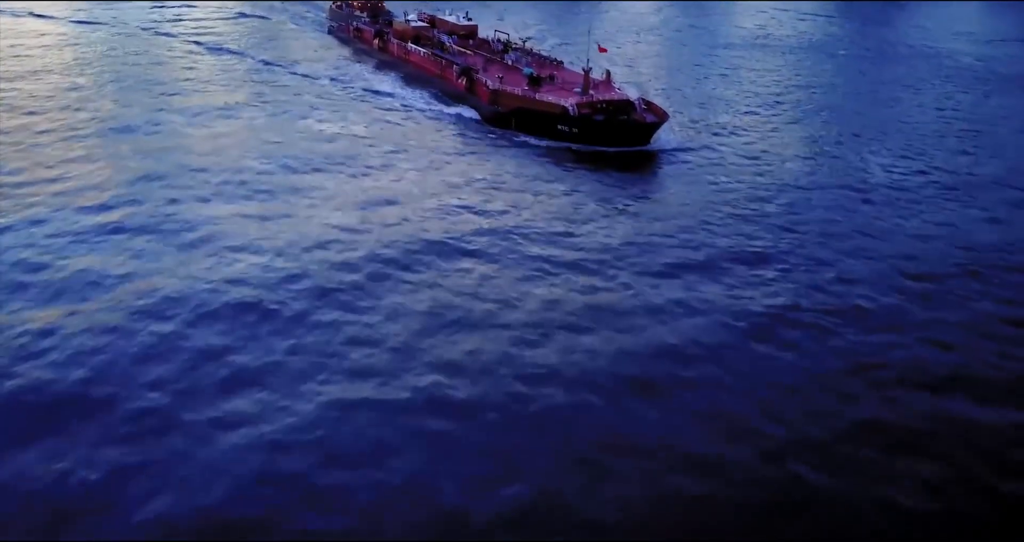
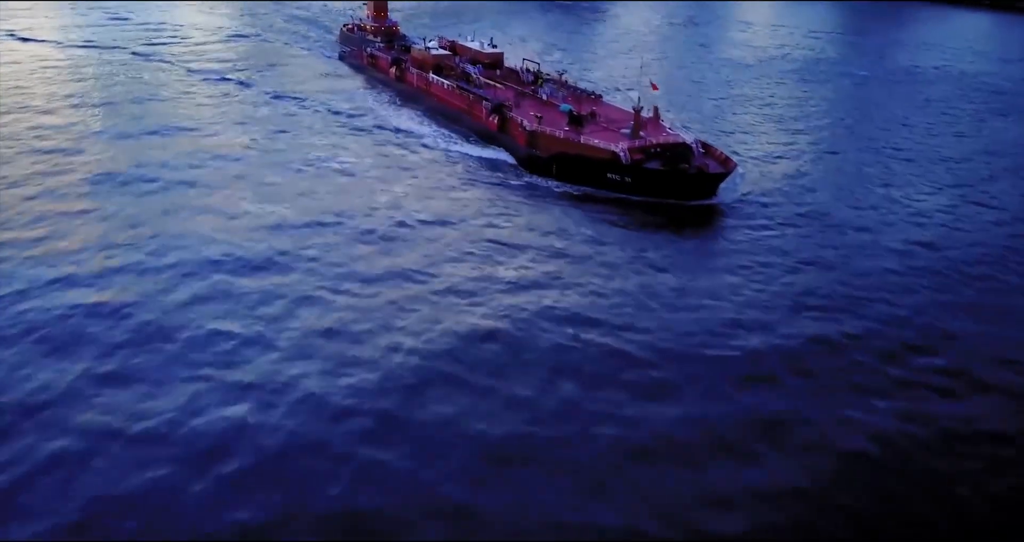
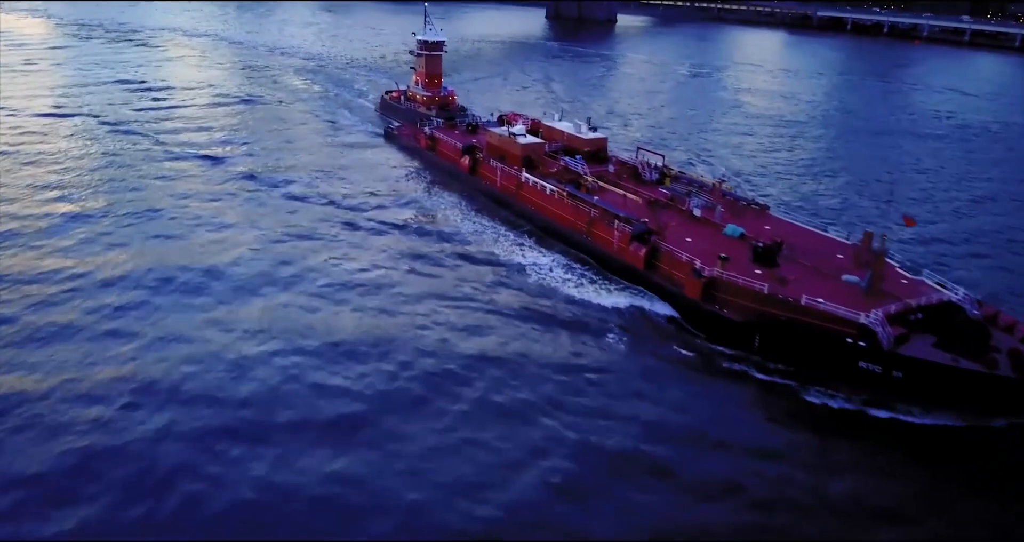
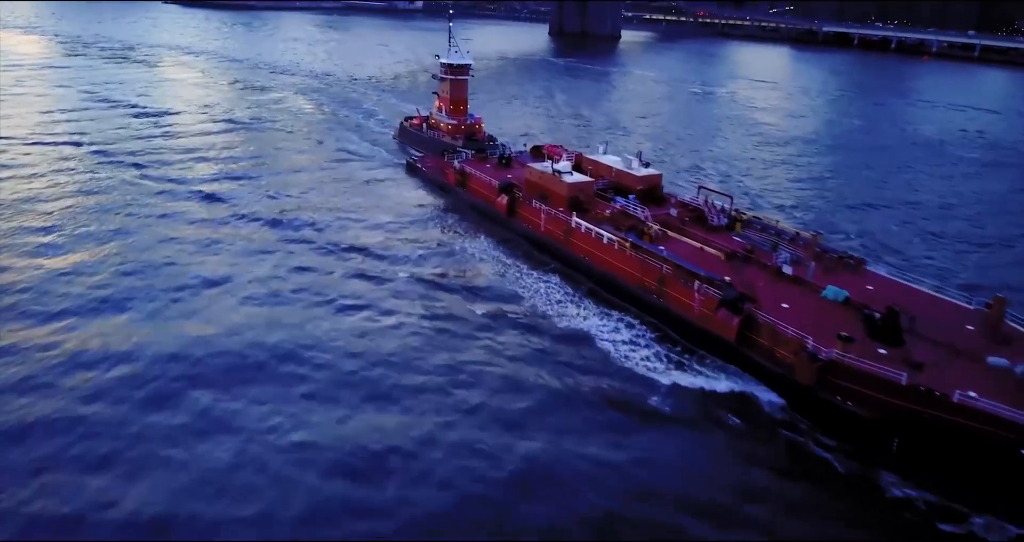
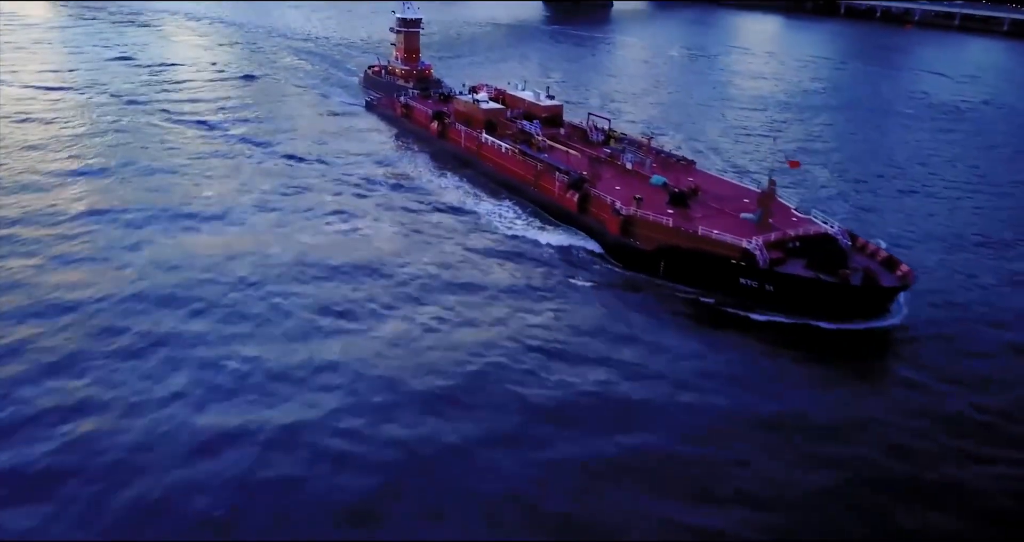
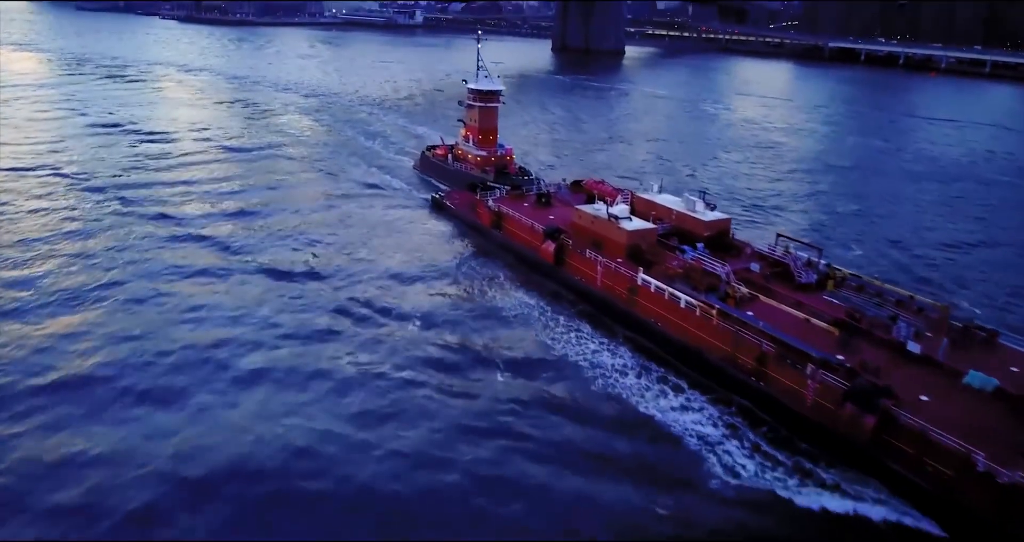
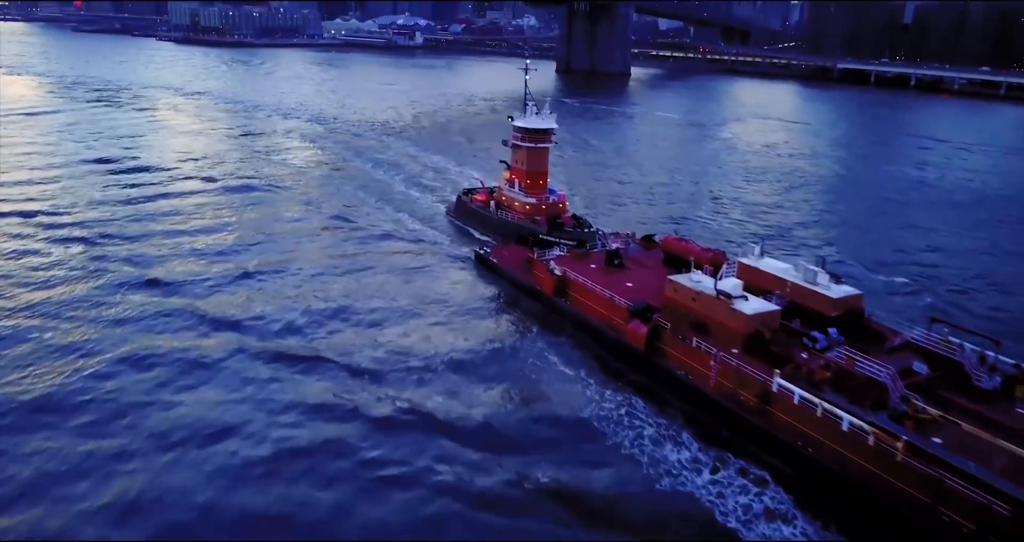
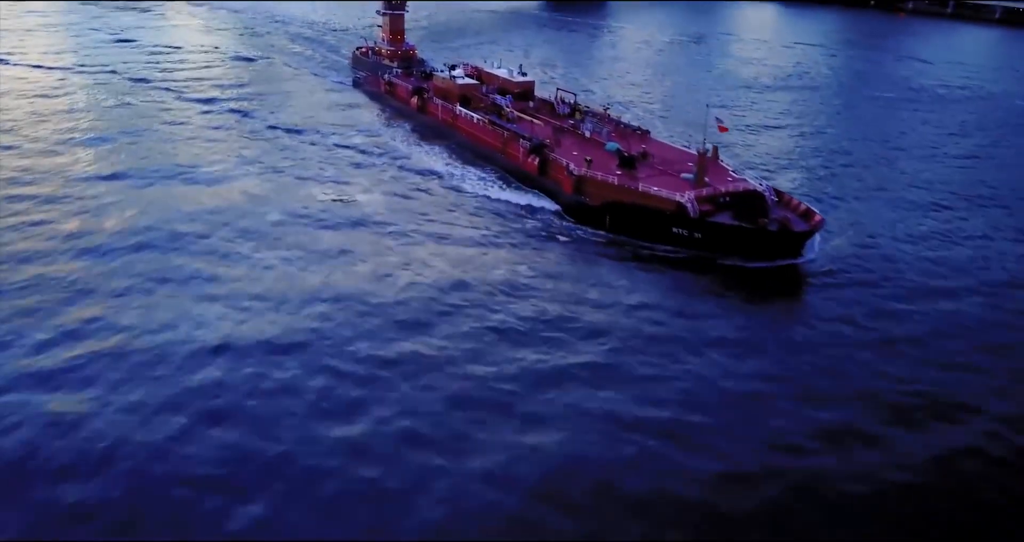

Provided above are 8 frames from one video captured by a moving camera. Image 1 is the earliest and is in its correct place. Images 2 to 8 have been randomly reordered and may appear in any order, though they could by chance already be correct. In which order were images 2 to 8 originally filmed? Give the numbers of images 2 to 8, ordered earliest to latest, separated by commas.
2, 8, 5, 3, 4, 6, 7
